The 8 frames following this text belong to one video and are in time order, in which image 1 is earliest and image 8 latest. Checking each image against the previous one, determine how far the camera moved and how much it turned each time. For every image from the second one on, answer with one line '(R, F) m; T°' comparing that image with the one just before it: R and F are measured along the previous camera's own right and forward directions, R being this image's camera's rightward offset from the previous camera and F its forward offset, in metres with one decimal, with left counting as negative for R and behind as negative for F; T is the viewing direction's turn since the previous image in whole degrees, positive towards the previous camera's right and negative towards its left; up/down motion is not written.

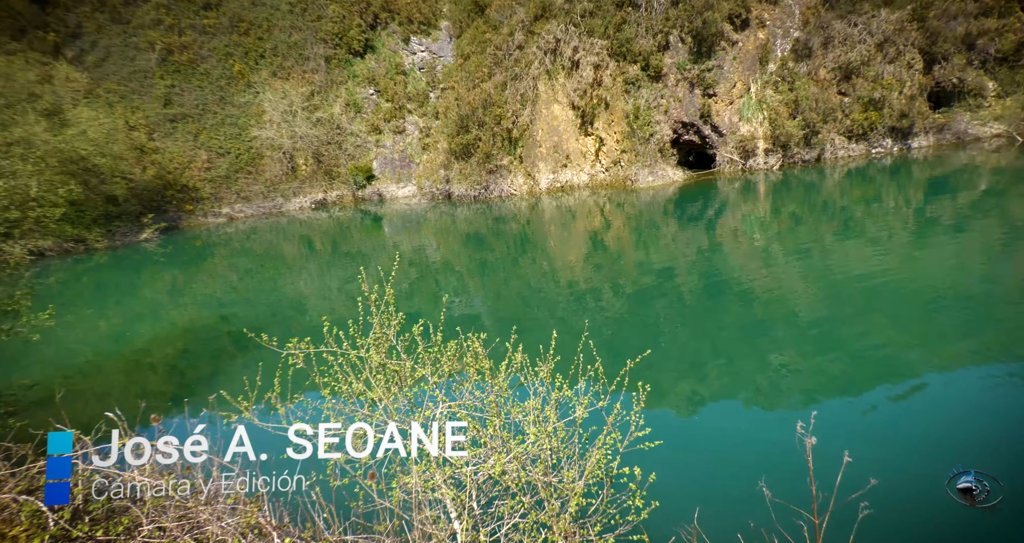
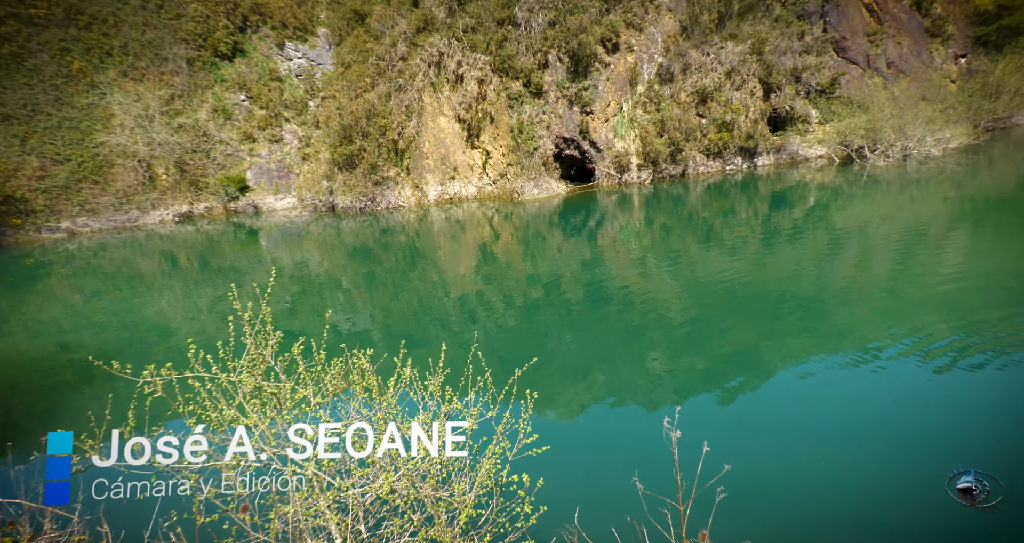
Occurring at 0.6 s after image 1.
(0.0, +0.2) m; +10°
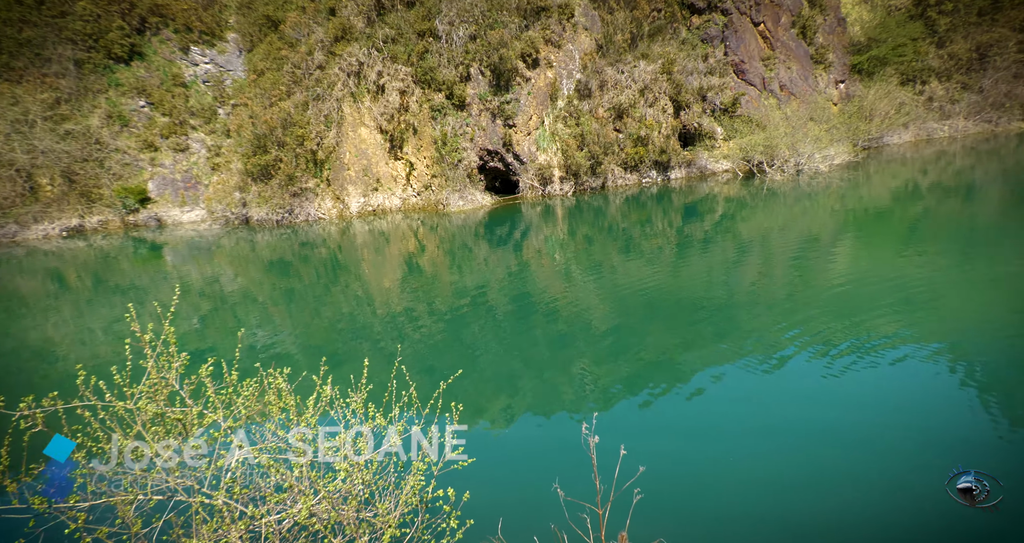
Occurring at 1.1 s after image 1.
(0.0, 0.0) m; +7°
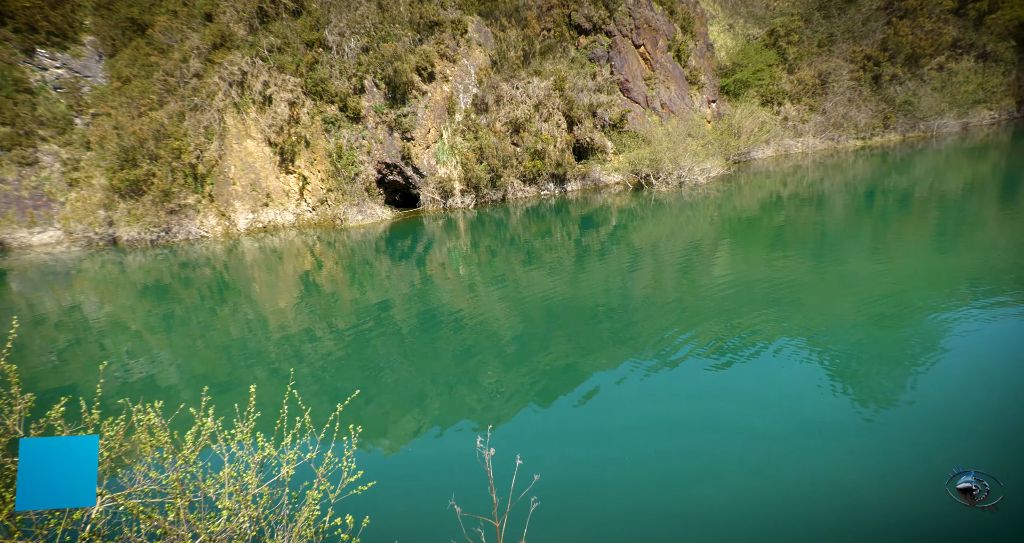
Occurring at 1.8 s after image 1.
(0.0, +0.1) m; +9°
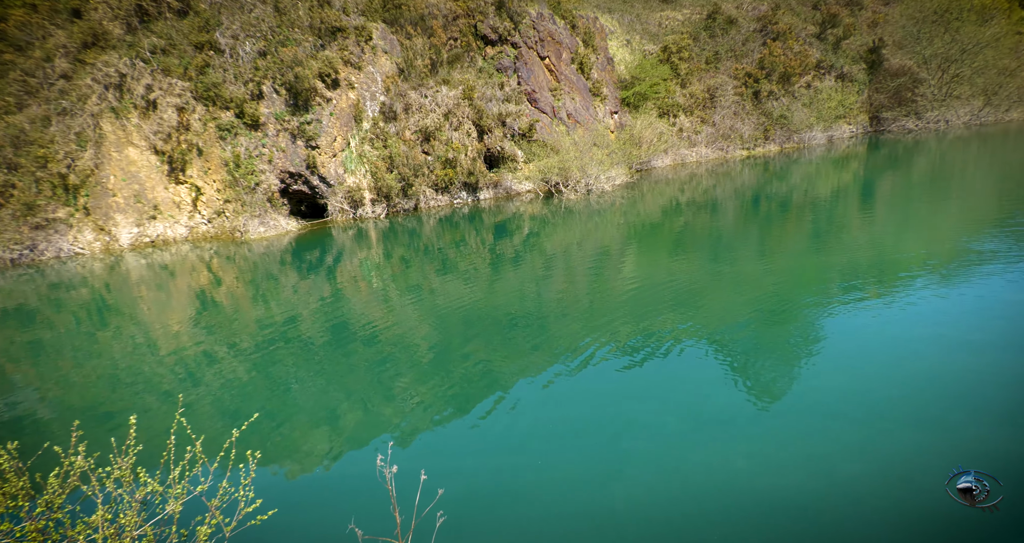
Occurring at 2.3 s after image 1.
(+0.1, +0.1) m; +8°
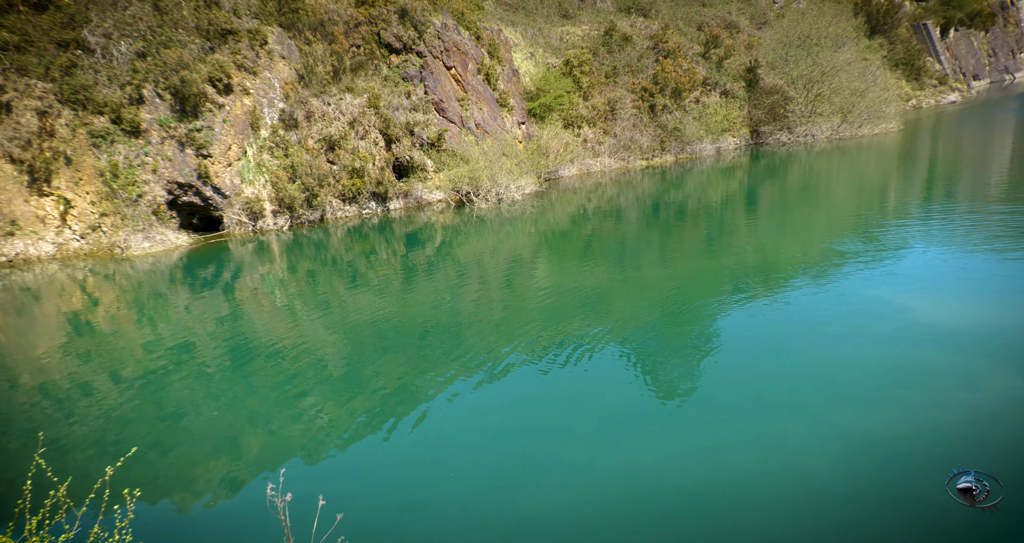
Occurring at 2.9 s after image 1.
(+0.1, +0.2) m; +8°
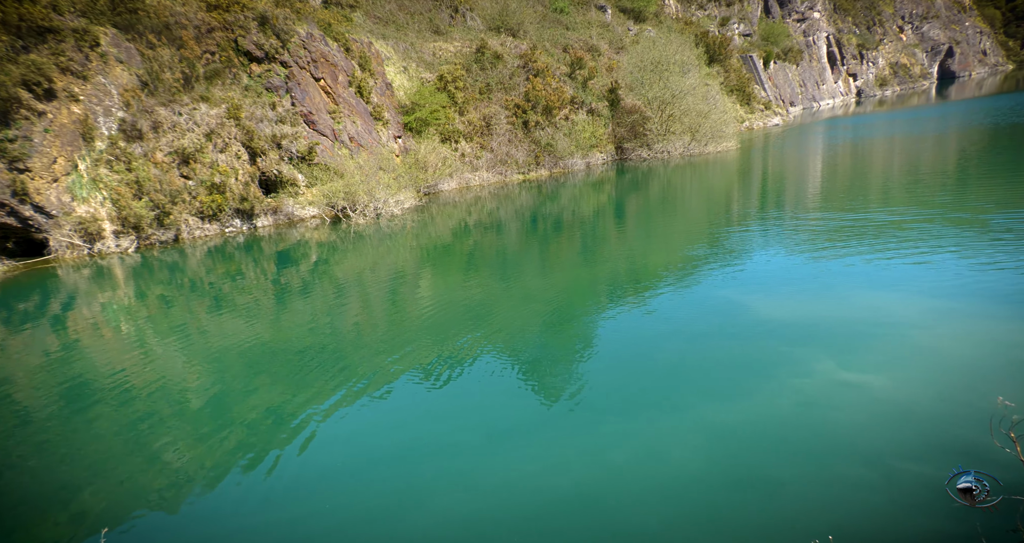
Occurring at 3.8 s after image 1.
(+0.2, +0.4) m; +10°
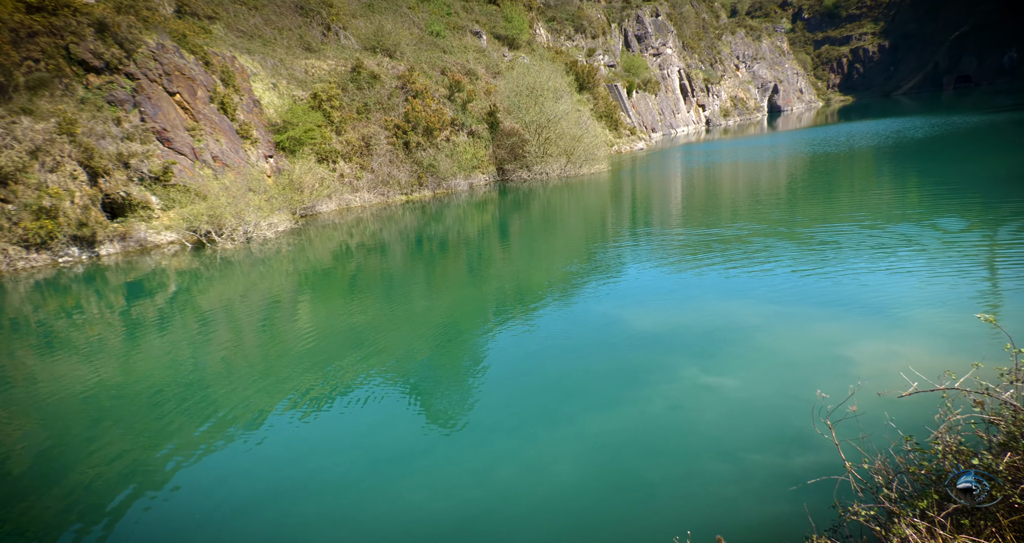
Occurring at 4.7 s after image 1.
(+0.2, +0.8) m; +10°
